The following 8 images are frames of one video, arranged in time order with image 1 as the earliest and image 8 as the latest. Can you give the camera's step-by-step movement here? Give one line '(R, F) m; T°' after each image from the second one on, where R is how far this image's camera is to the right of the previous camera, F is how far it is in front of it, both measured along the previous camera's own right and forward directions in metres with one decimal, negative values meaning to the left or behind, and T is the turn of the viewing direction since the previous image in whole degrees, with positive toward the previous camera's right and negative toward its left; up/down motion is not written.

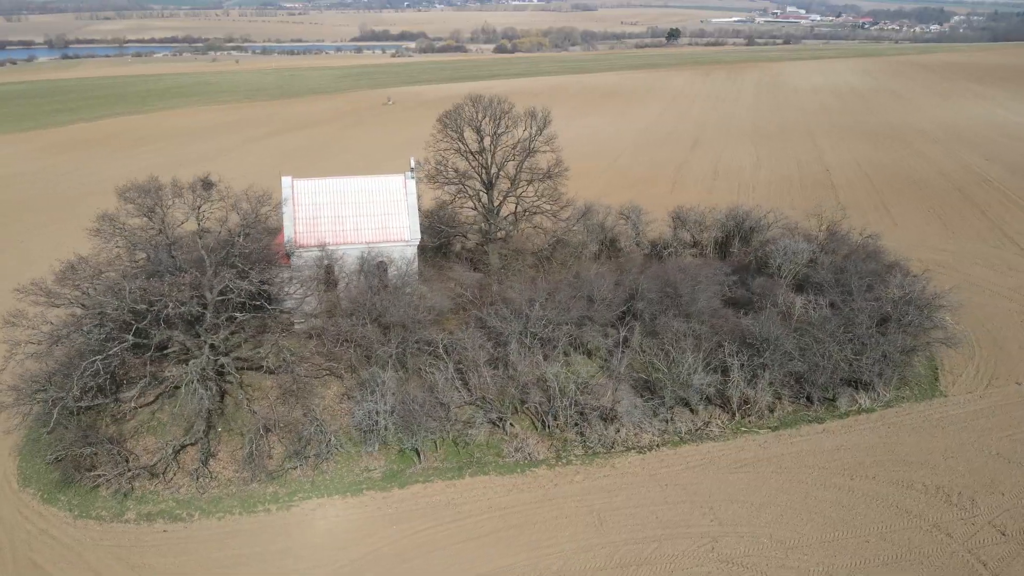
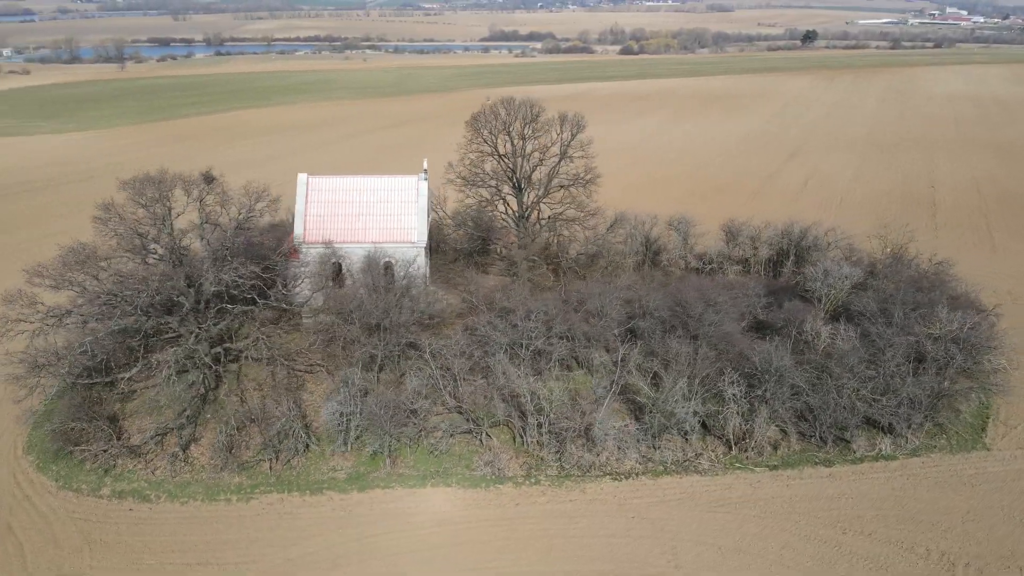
(+4.1, +1.0) m; -9°
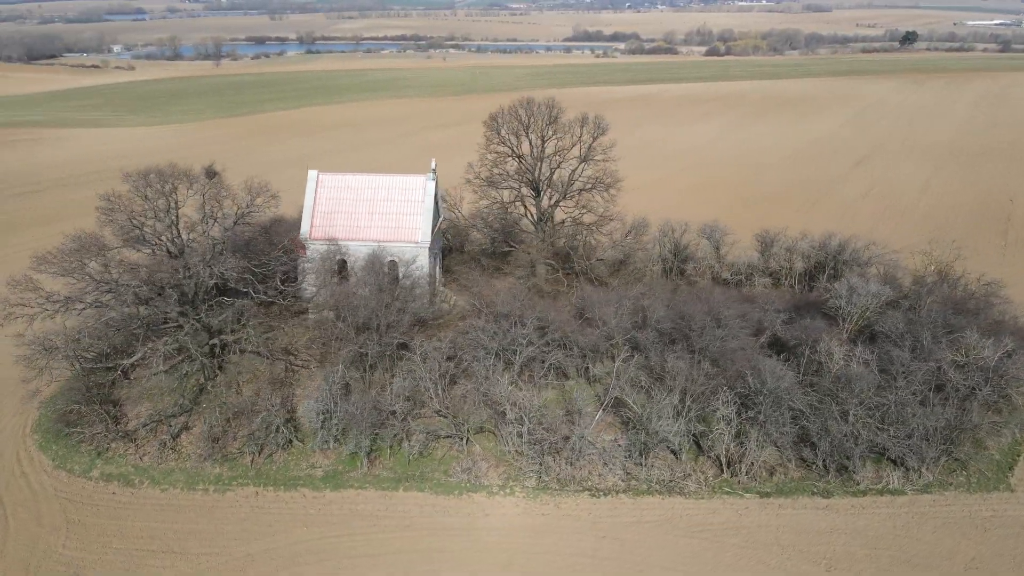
(+2.7, +0.7) m; -6°
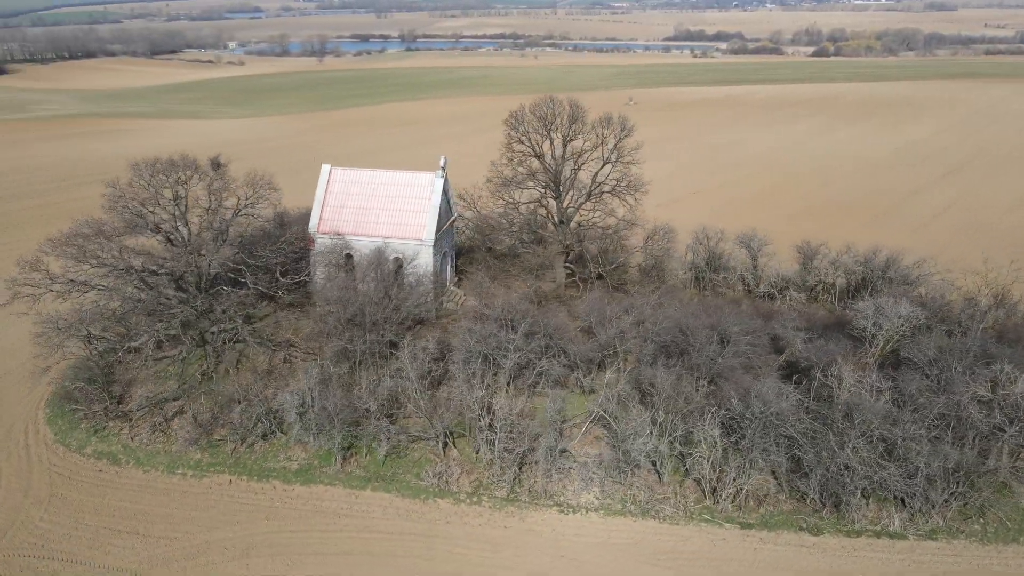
(+3.1, +0.8) m; -7°
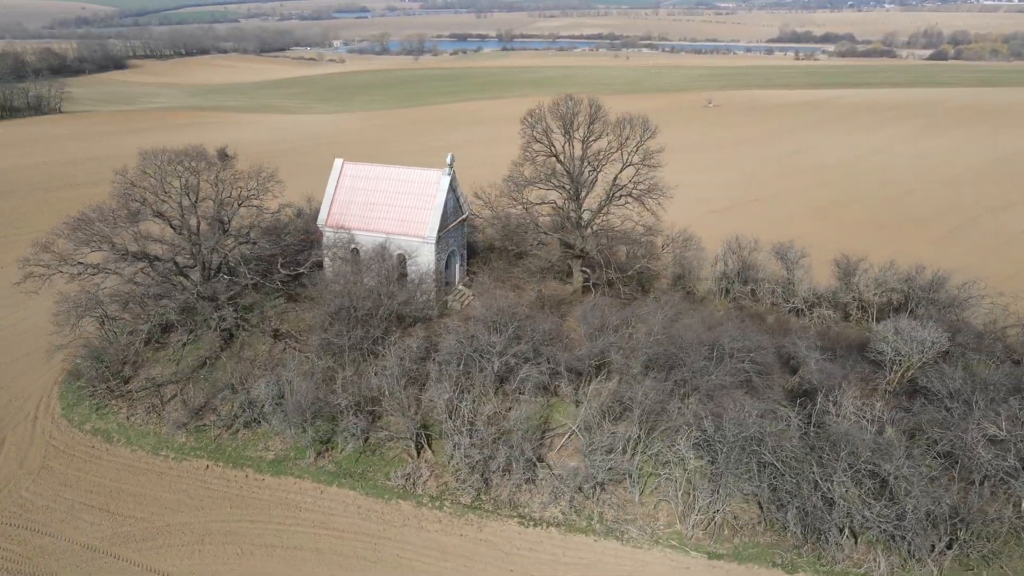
(+3.2, +0.8) m; -7°
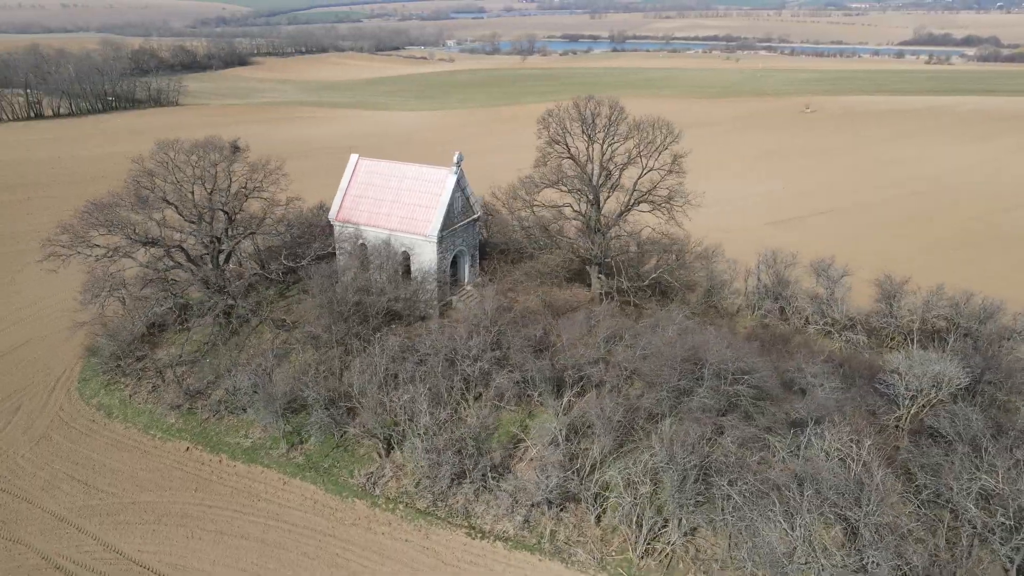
(+3.6, +0.9) m; -8°
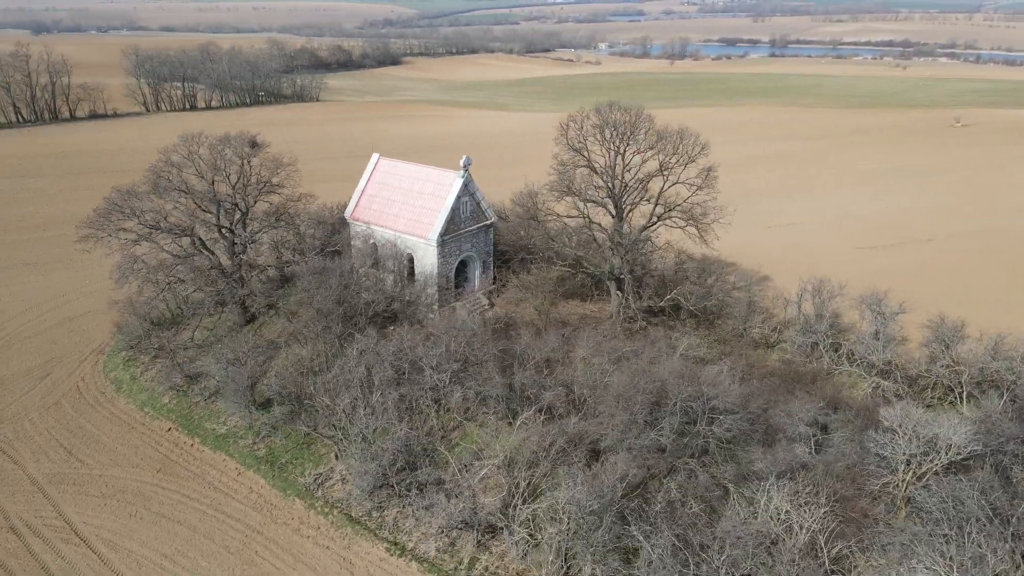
(+4.9, +1.4) m; -11°
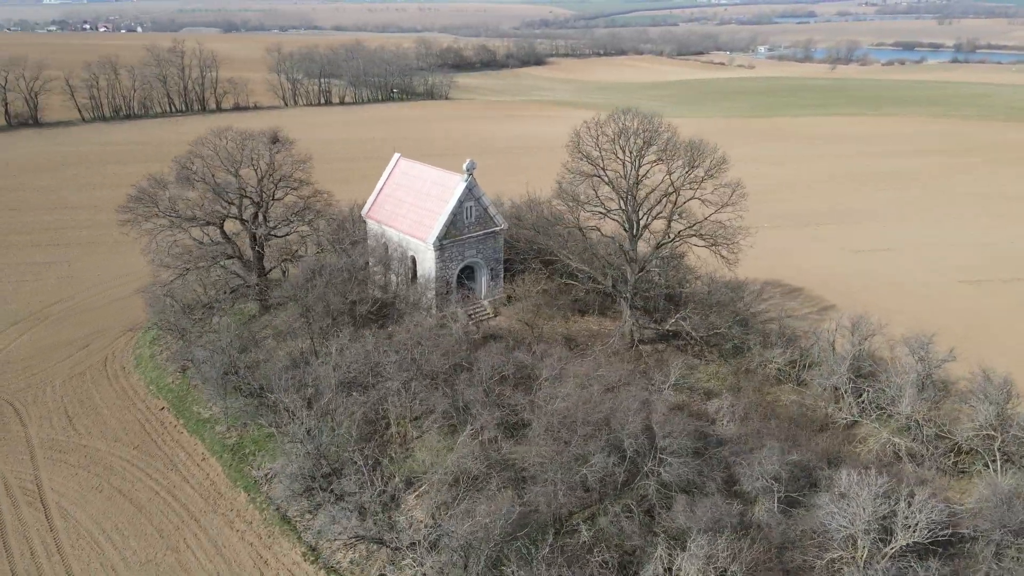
(+4.9, +1.4) m; -11°
